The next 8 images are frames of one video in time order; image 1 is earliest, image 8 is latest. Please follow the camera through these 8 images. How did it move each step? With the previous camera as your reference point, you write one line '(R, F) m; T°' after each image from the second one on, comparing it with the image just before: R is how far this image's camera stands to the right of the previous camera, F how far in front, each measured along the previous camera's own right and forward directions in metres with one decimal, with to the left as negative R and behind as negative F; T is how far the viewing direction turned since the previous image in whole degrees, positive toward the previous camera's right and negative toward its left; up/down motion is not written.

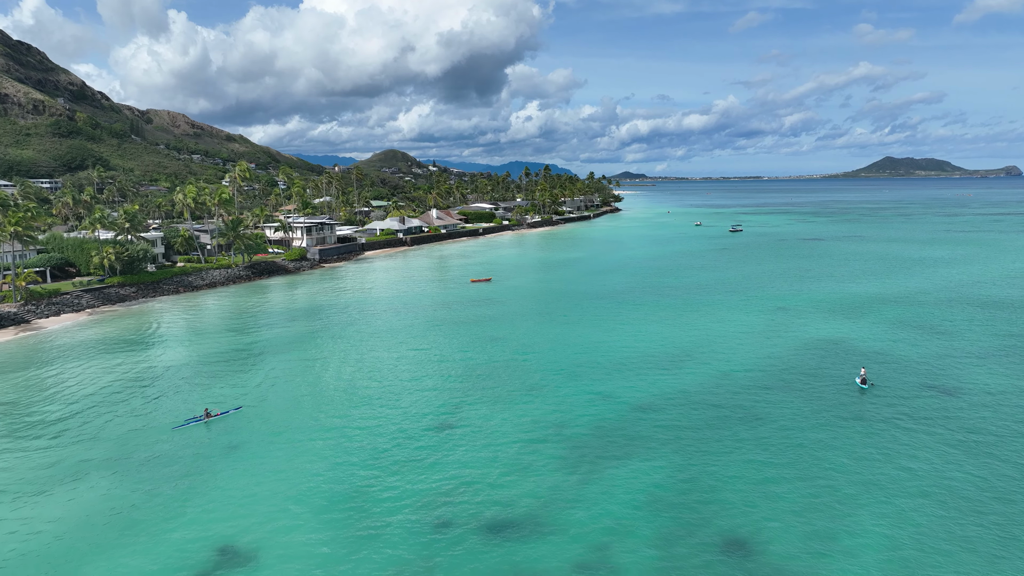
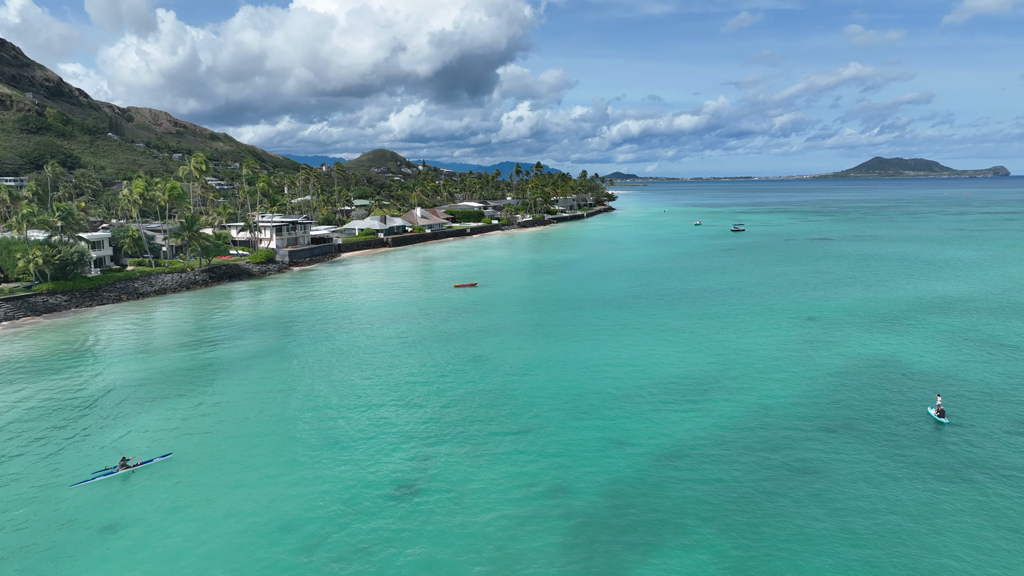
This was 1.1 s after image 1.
(+0.3, +7.6) m; +1°
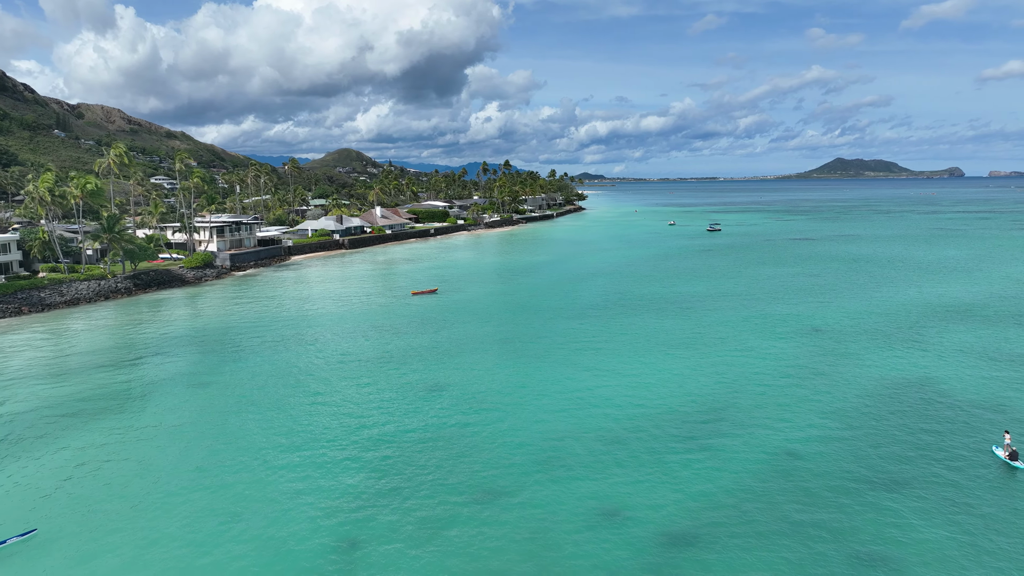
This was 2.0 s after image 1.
(+0.4, +6.7) m; +2°
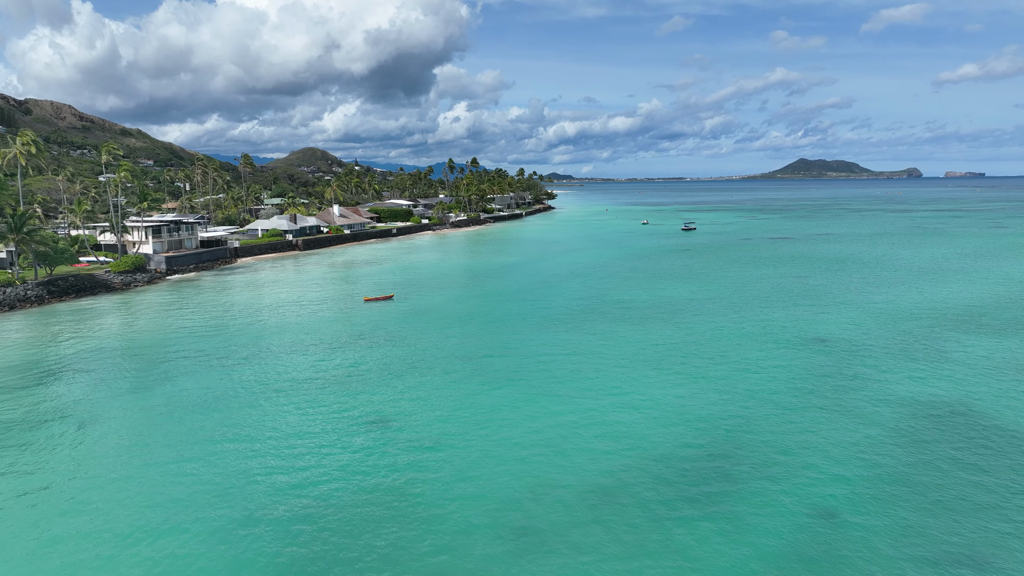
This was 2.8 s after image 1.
(+0.3, +5.8) m; +2°
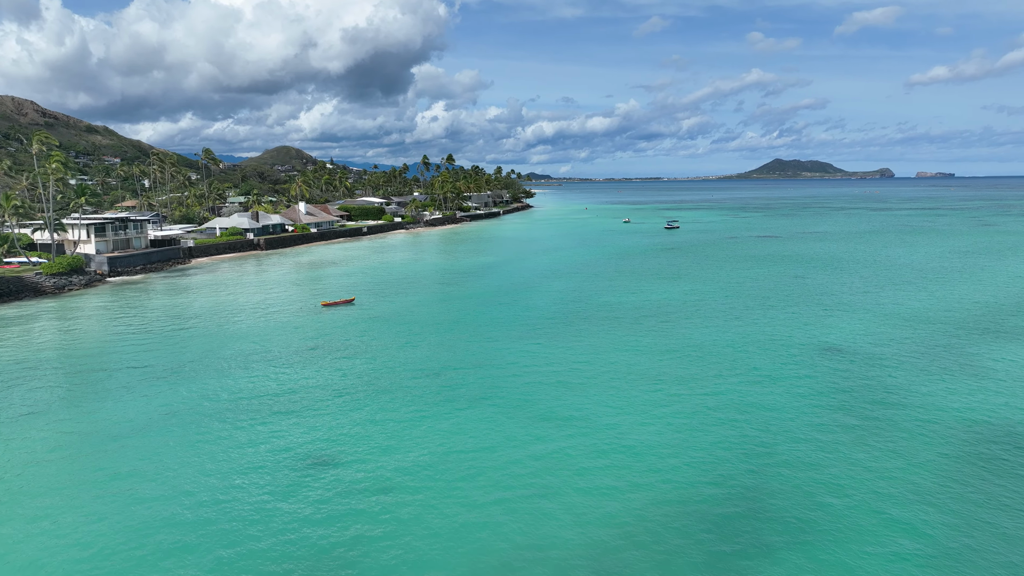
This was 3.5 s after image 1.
(+0.3, +4.9) m; +2°
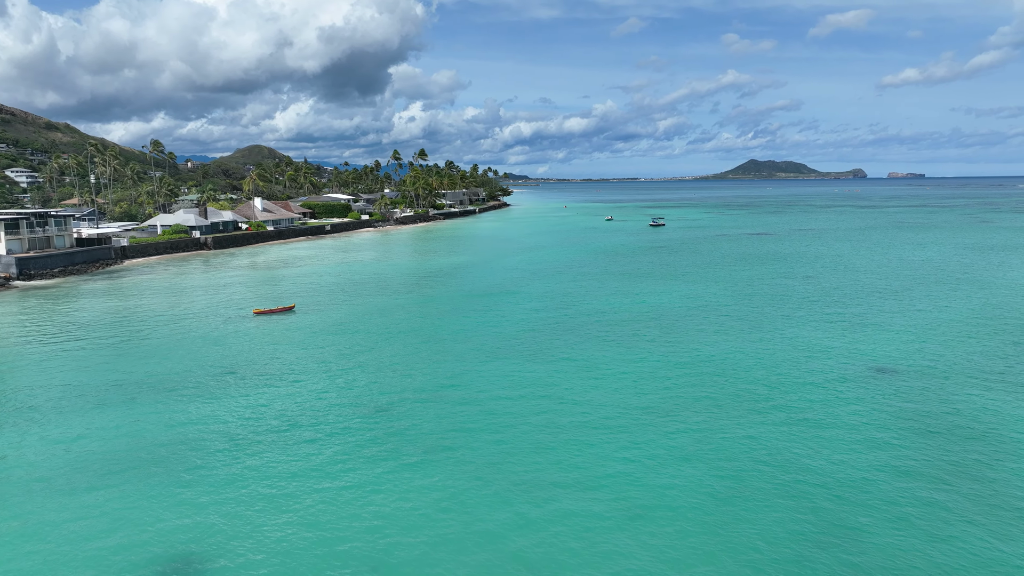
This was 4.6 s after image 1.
(+0.4, +7.4) m; +2°
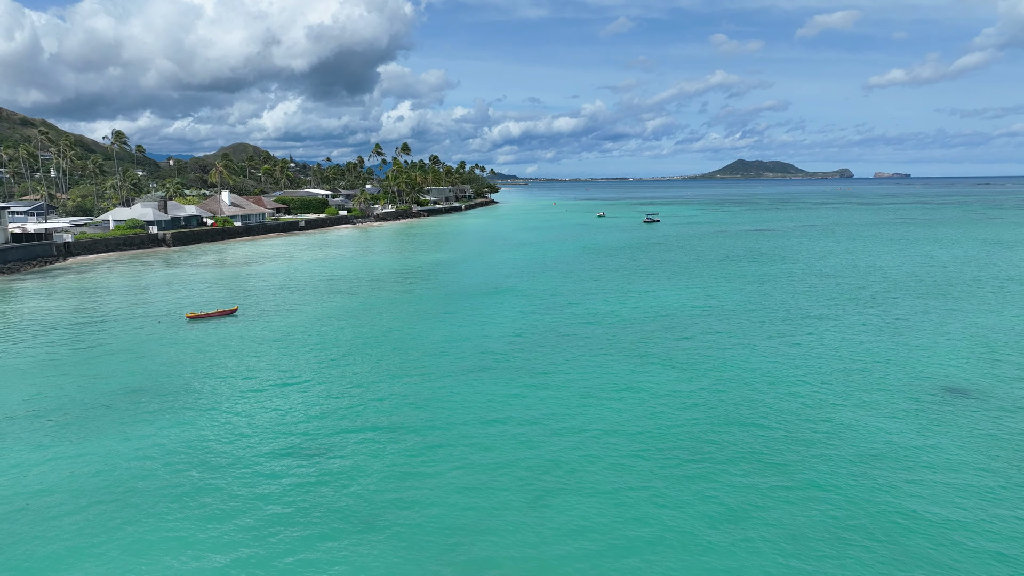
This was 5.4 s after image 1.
(+0.3, +5.8) m; +1°
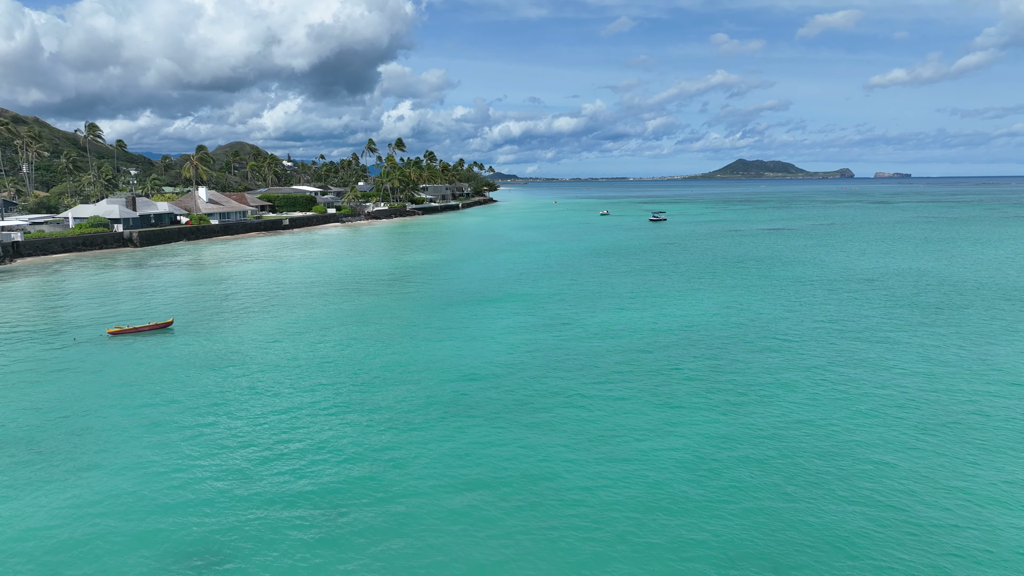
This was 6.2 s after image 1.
(+0.2, +5.9) m; 0°
